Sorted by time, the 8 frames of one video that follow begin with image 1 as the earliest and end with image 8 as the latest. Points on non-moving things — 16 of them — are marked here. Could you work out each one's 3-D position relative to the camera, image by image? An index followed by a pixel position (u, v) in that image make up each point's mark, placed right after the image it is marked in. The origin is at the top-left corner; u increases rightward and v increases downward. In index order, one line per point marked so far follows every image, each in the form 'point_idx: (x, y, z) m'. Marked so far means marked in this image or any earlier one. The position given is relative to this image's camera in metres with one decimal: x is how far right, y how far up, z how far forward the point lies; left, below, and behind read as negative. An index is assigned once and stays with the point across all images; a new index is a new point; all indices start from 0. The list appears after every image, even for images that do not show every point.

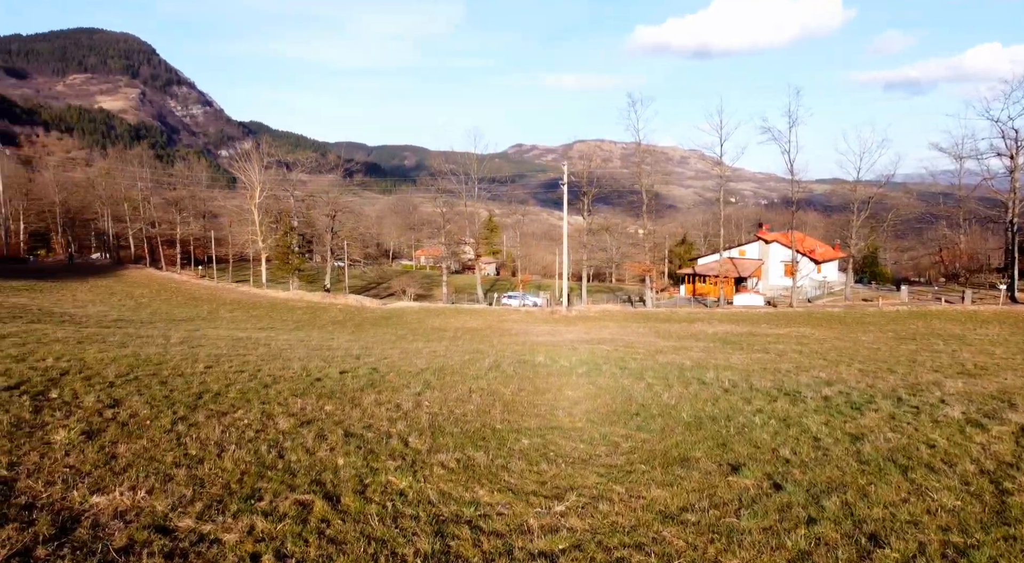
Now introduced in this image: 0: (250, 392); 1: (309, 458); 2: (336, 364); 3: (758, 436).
0: (-3.1, -1.3, +7.1) m
1: (-1.6, -1.4, +4.7) m
2: (-3.4, -1.6, +12.0) m
3: (+3.0, -1.9, +7.5) m
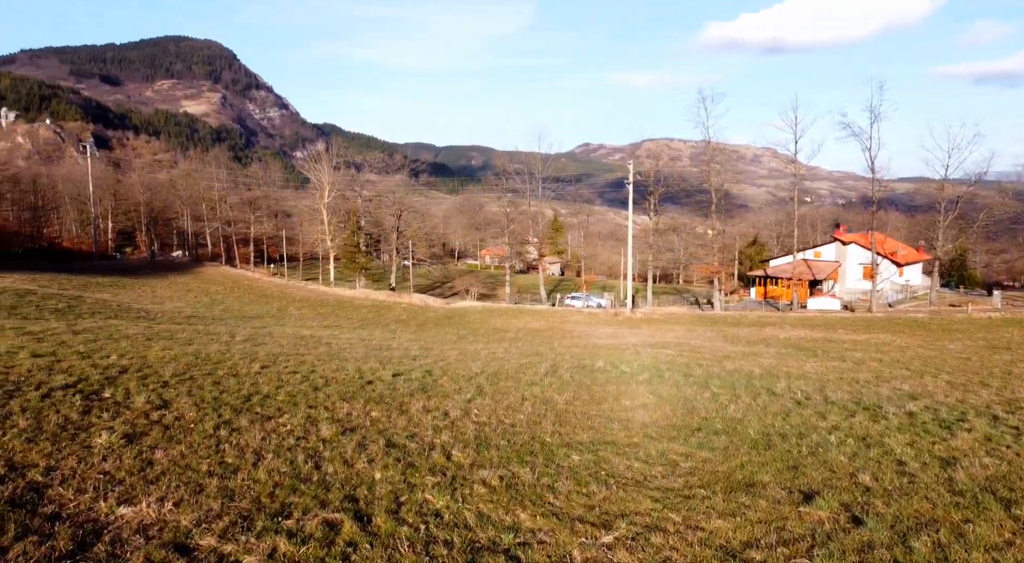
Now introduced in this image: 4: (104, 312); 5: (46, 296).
0: (-2.5, -1.3, +7.1) m
1: (-1.2, -1.4, +4.5) m
2: (-2.3, -1.6, +12.0) m
3: (+3.6, -2.0, +6.8) m
4: (-11.3, -1.0, +16.6) m
5: (-13.6, -0.7, +17.6) m
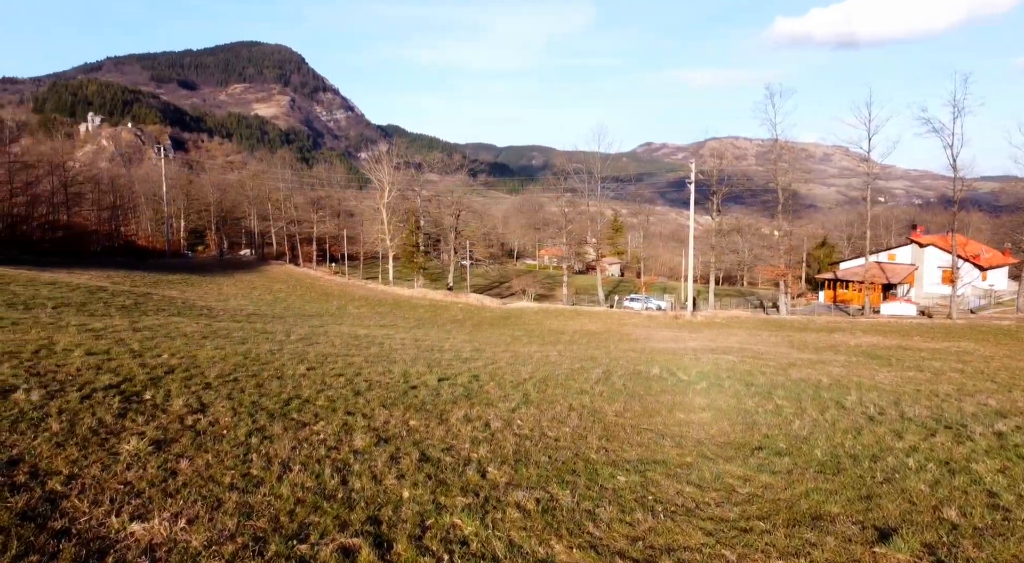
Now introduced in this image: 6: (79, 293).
0: (-2.0, -1.4, +6.9) m
1: (-1.0, -1.5, +4.3) m
2: (-1.4, -1.6, +11.8) m
3: (+4.0, -2.1, +6.1) m
4: (-9.8, -0.9, +17.3) m
5: (-12.0, -0.6, +18.5) m
6: (-11.4, -0.5, +15.9) m
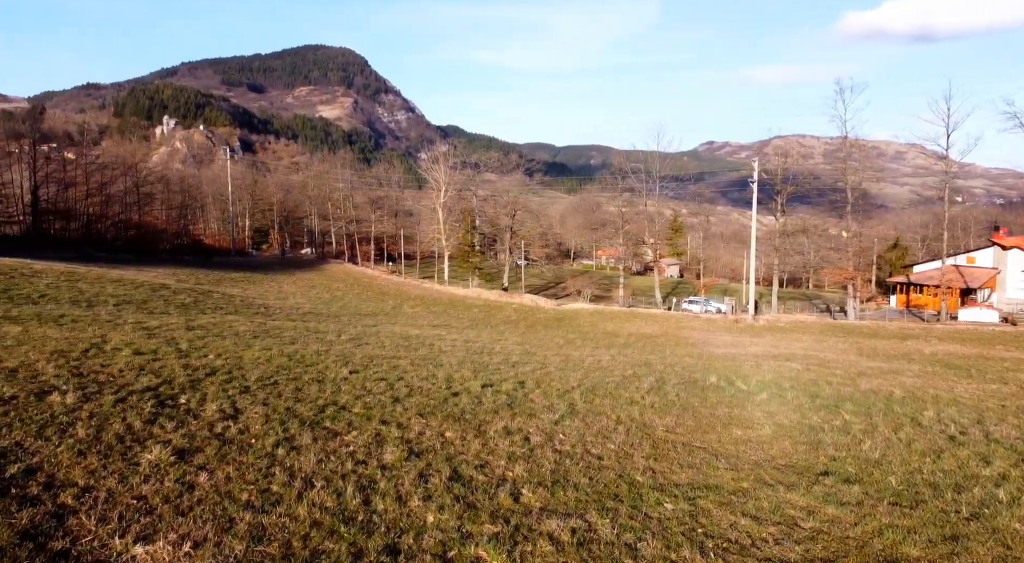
0: (-1.5, -1.4, +6.8) m
1: (-0.8, -1.5, +4.0) m
2: (-0.5, -1.7, +11.6) m
3: (+4.4, -2.2, +5.4) m
4: (-8.4, -0.9, +17.8) m
5: (-10.5, -0.5, +19.2) m
6: (-10.1, -0.5, +16.5) m
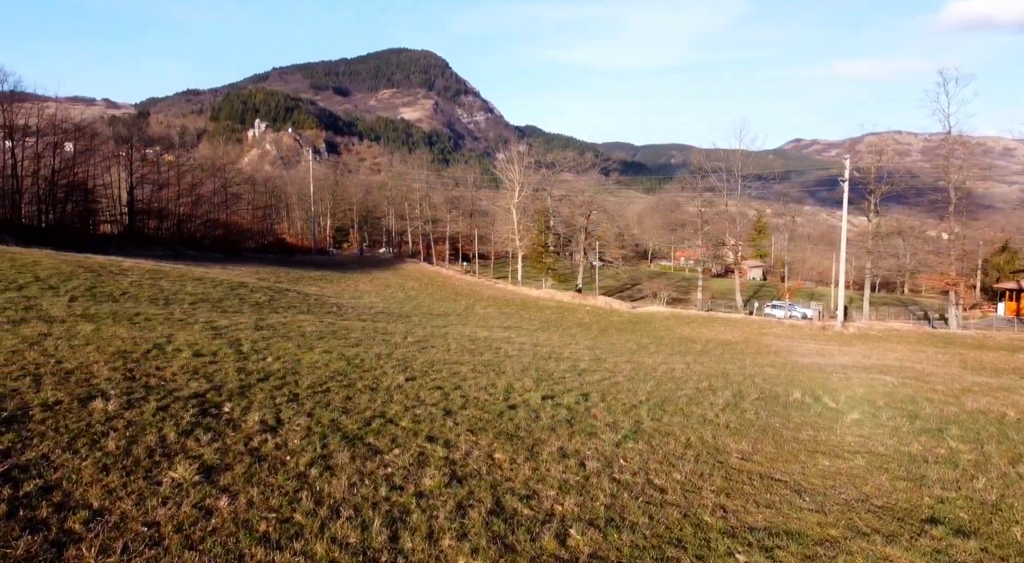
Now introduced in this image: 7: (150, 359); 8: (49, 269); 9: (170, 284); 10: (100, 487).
0: (-0.9, -1.5, +6.4) m
1: (-0.5, -1.6, +3.6) m
2: (+0.7, -1.8, +11.1) m
3: (+4.8, -2.4, +4.3) m
4: (-6.4, -0.9, +18.2) m
5: (-8.3, -0.4, +19.8) m
6: (-8.2, -0.4, +17.2) m
7: (-4.3, -0.9, +7.3) m
8: (-11.1, +0.2, +14.6) m
9: (-9.4, -0.1, +16.7) m
10: (-2.4, -1.2, +3.6) m
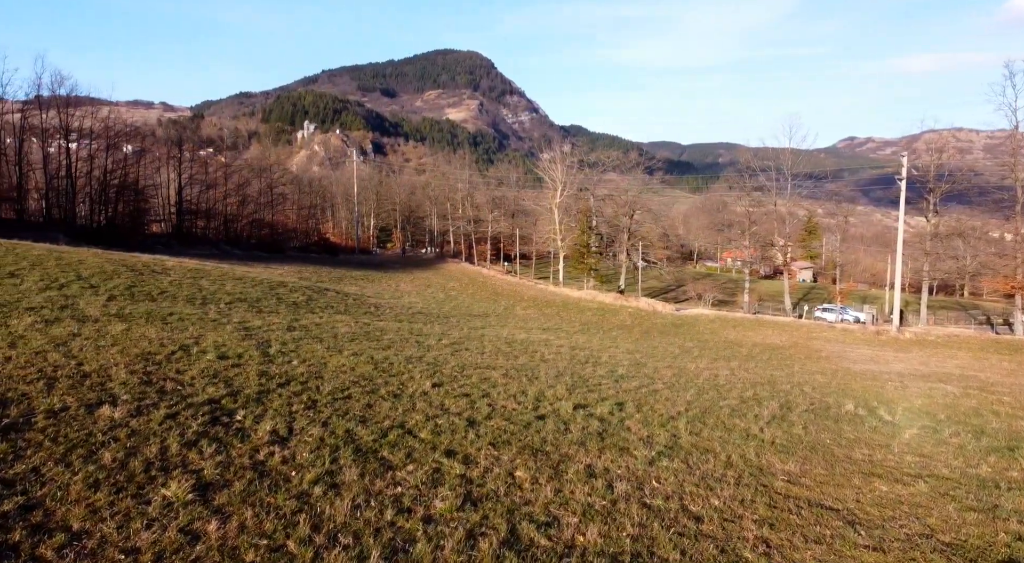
0: (-0.7, -1.5, +6.1) m
1: (-0.5, -1.6, +3.3) m
2: (+1.2, -1.9, +10.6) m
3: (+4.9, -2.5, +3.6) m
4: (-5.3, -0.9, +18.2) m
5: (-7.1, -0.4, +20.0) m
6: (-7.2, -0.4, +17.3) m
7: (-4.0, -0.9, +7.2) m
8: (-10.3, +0.3, +14.9) m
9: (-8.4, -0.1, +17.0) m
10: (-2.4, -1.2, +3.3) m
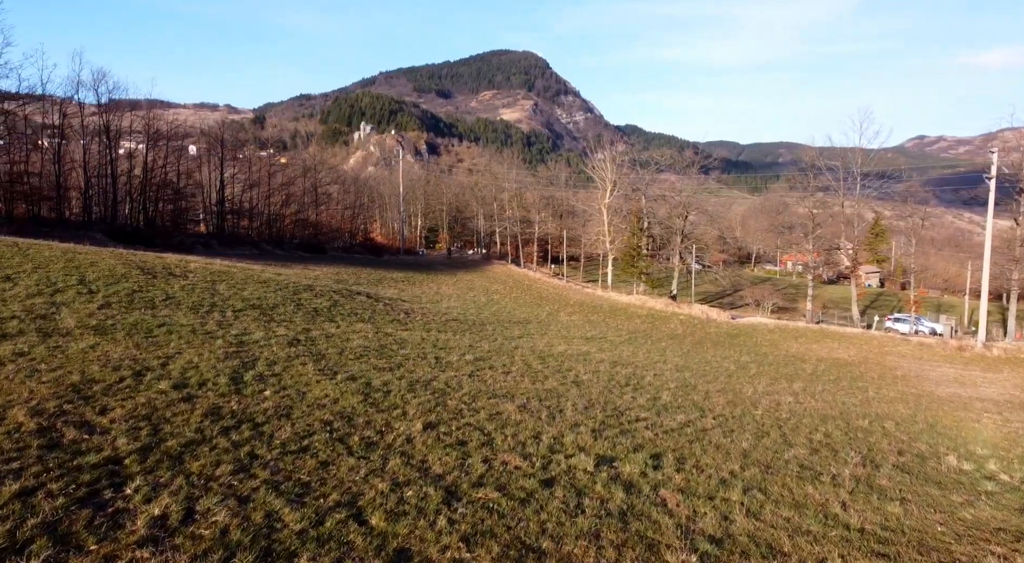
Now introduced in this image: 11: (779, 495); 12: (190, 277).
0: (-0.7, -1.7, +4.6) m
1: (-0.8, -1.9, +1.8) m
2: (+1.5, -2.1, +8.9) m
3: (+4.5, -2.7, +1.7) m
4: (-4.4, -1.0, +17.0) m
5: (-6.0, -0.5, +19.0) m
6: (-6.3, -0.5, +16.3) m
7: (-4.0, -1.1, +6.0) m
8: (-9.5, +0.2, +14.2) m
9: (-7.6, -0.2, +16.1) m
10: (-2.7, -1.4, +2.0) m
11: (+2.6, -2.2, +6.2) m
12: (-9.3, +0.2, +17.6) m
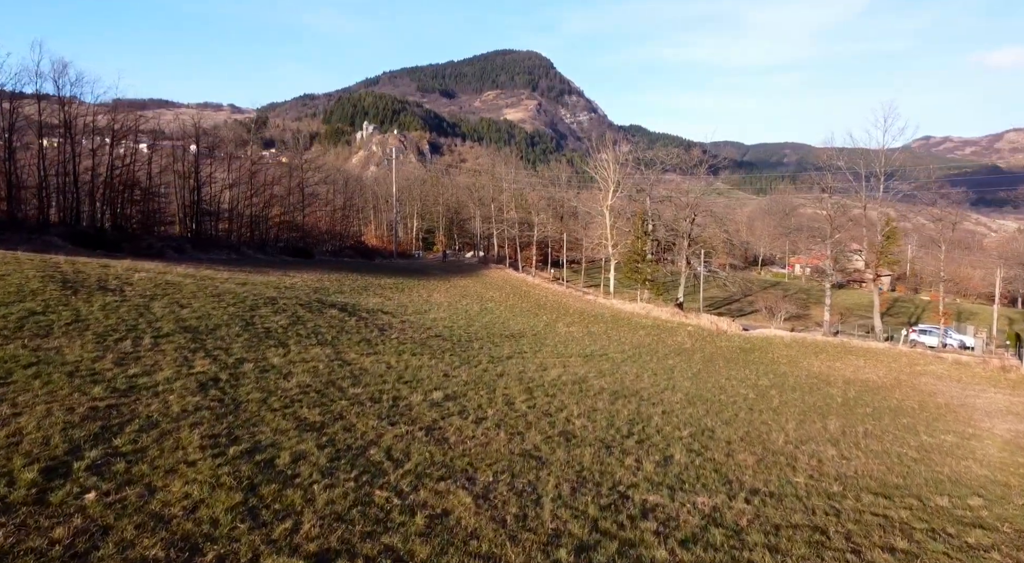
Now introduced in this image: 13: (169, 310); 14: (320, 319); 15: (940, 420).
0: (-1.2, -2.1, +2.2) m
1: (-1.3, -2.3, -0.7) m
2: (+1.1, -2.5, +6.5) m
3: (+4.0, -3.2, -0.8) m
4: (-4.7, -1.4, +14.6) m
5: (-6.3, -0.9, +16.6) m
6: (-6.7, -0.9, +13.9) m
7: (-4.4, -1.5, +3.6) m
8: (-9.9, -0.2, +11.8) m
9: (-7.9, -0.6, +13.7) m
10: (-3.1, -1.8, -0.4) m
11: (+2.1, -2.7, +3.8) m
12: (-9.7, -0.1, +15.2) m
13: (-7.9, -0.6, +14.1) m
14: (-5.7, -1.1, +18.1) m
15: (+10.3, -3.5, +14.5) m
